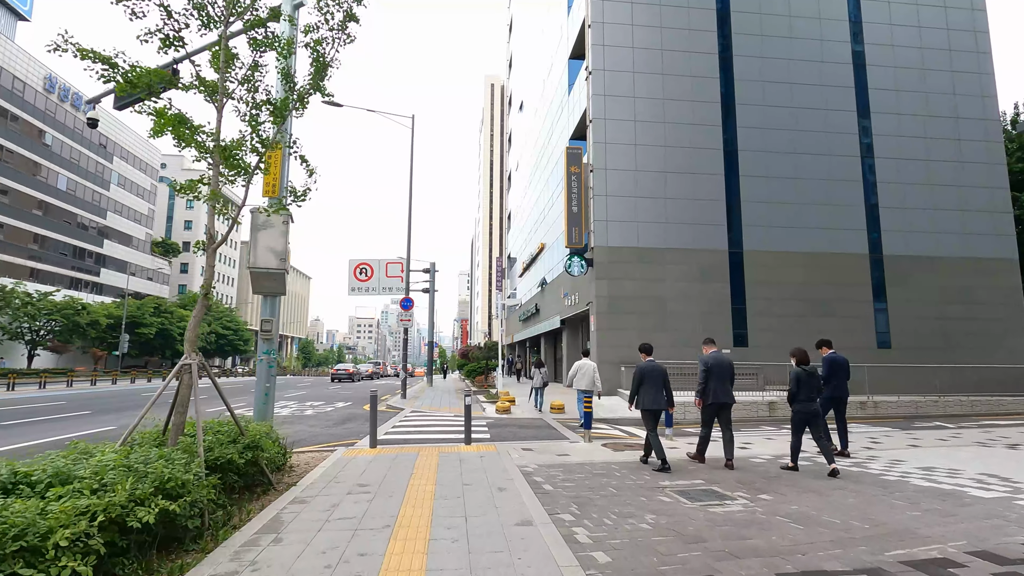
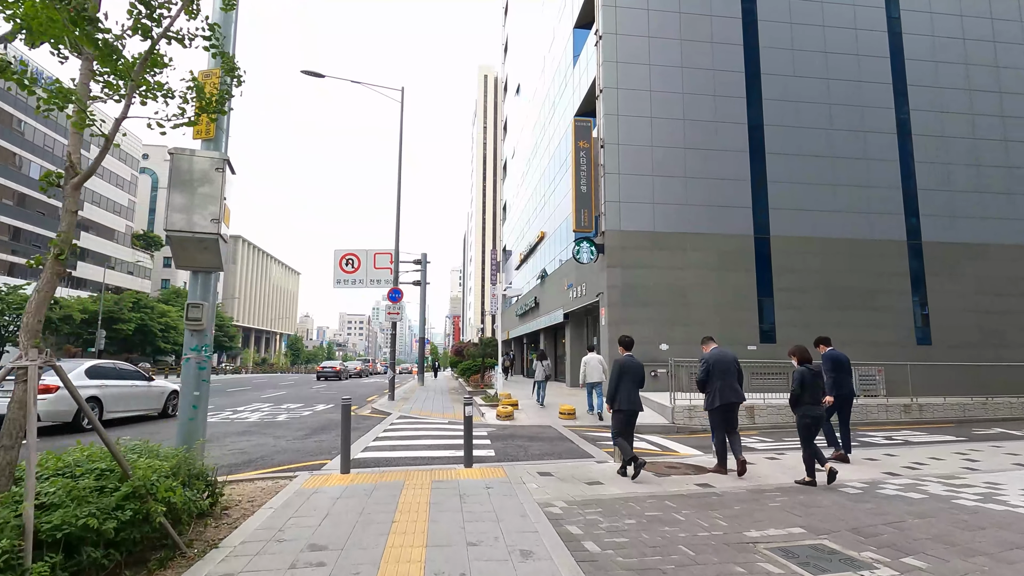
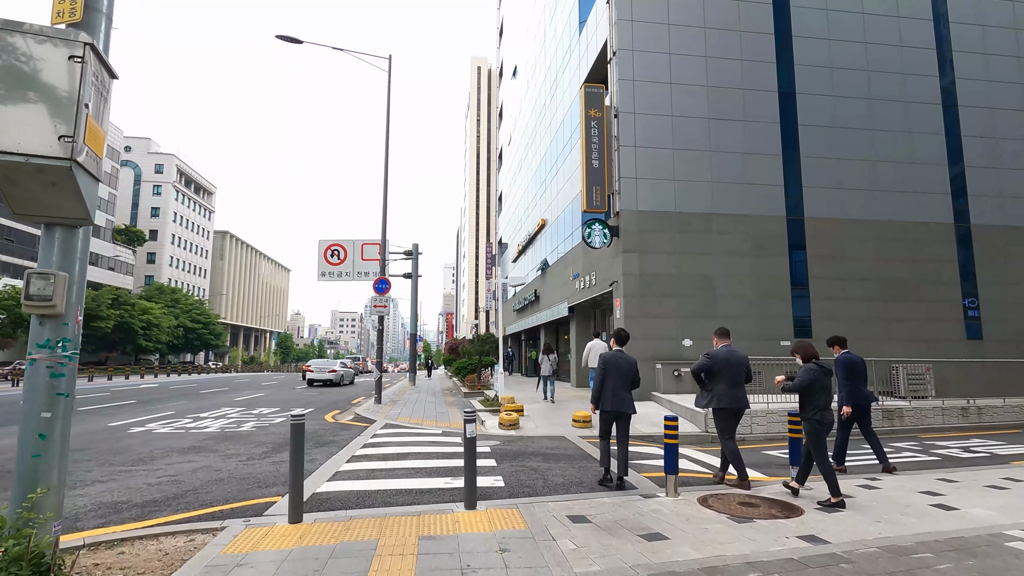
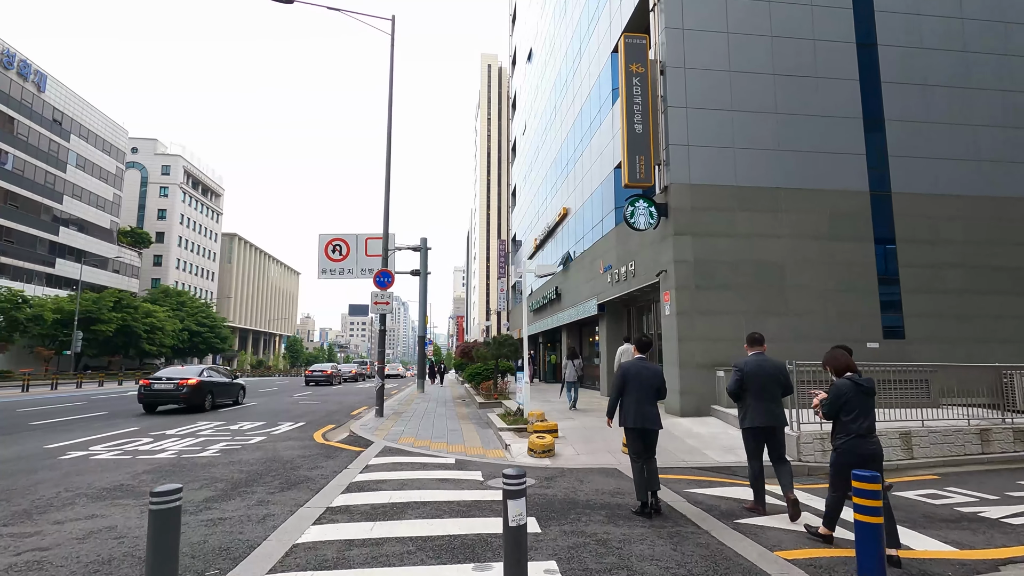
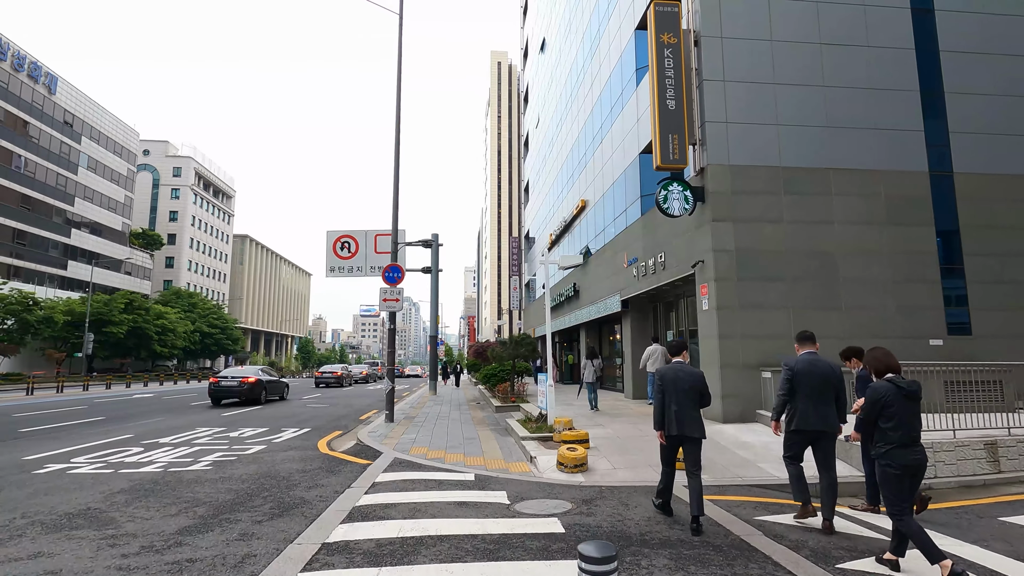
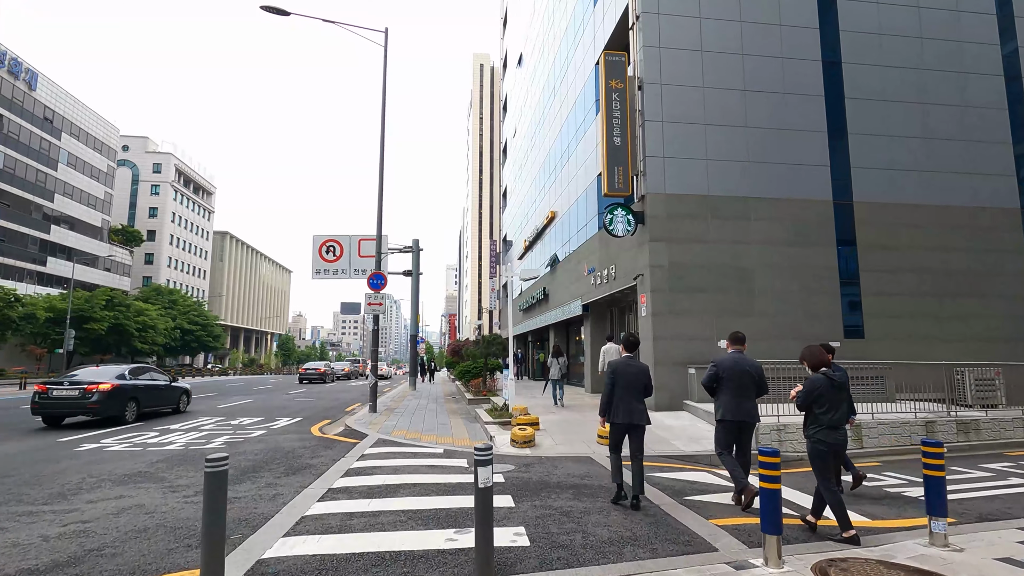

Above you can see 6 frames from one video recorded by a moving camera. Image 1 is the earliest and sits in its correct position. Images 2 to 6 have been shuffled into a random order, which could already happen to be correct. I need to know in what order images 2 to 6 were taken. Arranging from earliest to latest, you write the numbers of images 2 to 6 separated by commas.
2, 3, 6, 4, 5
